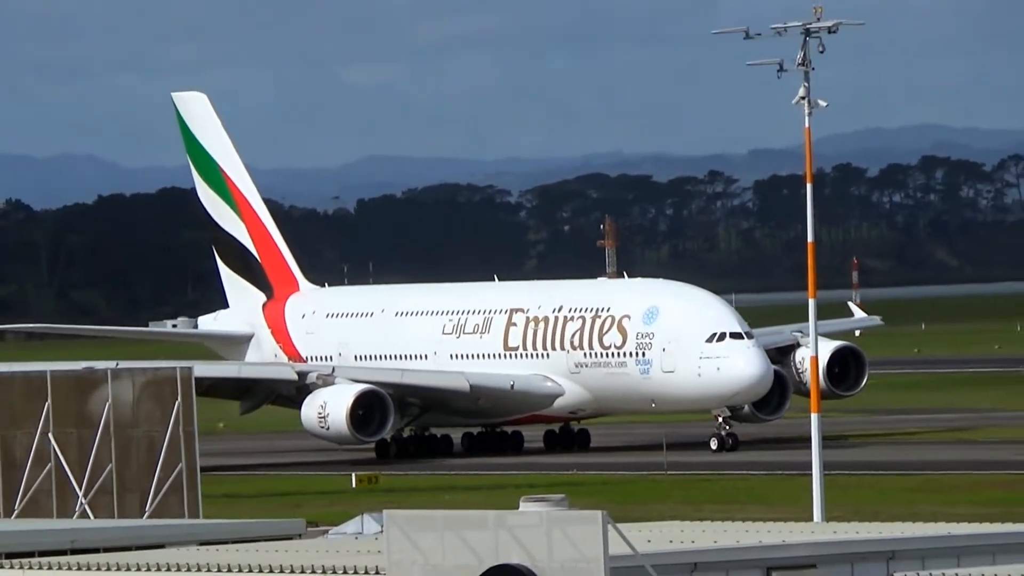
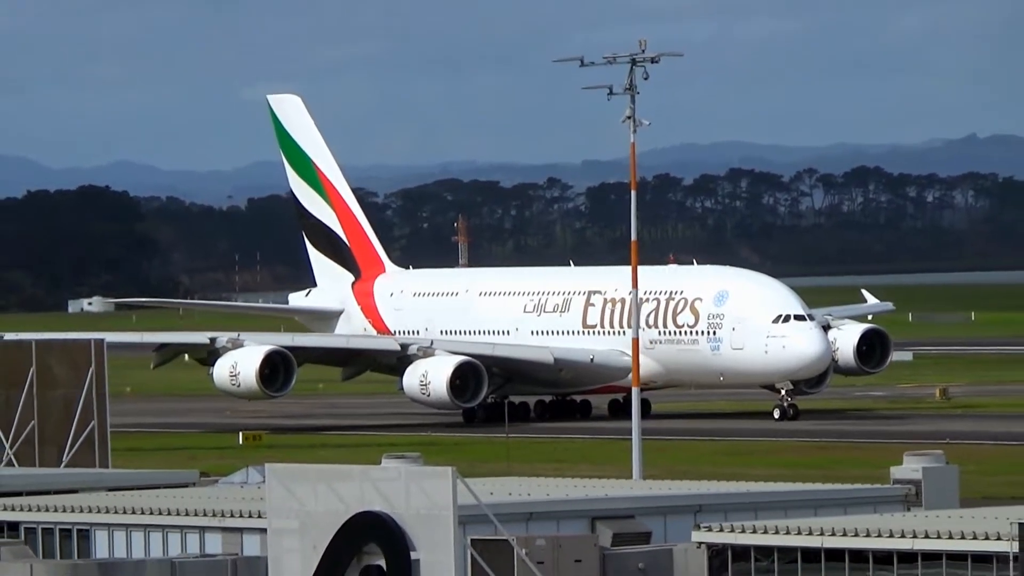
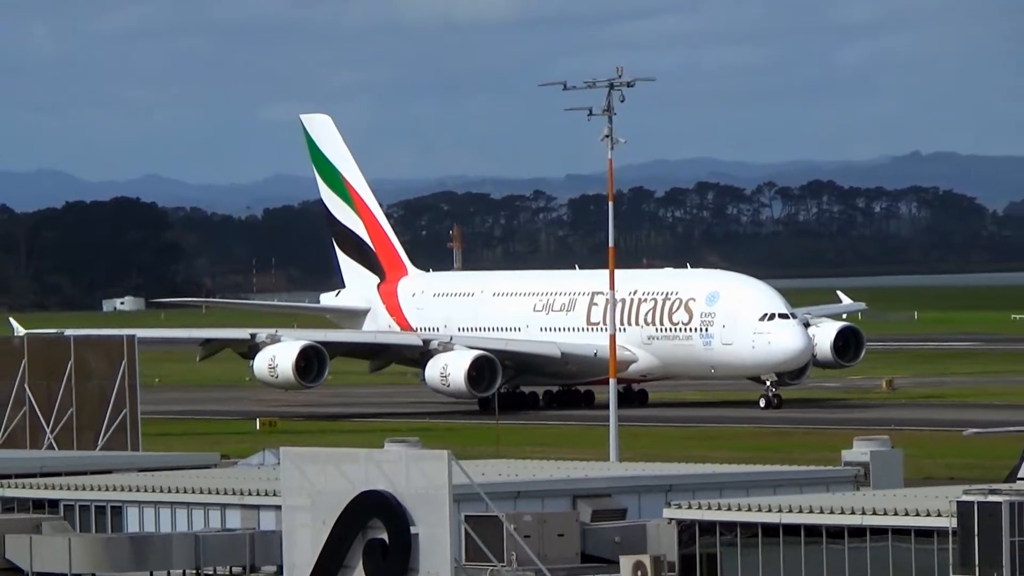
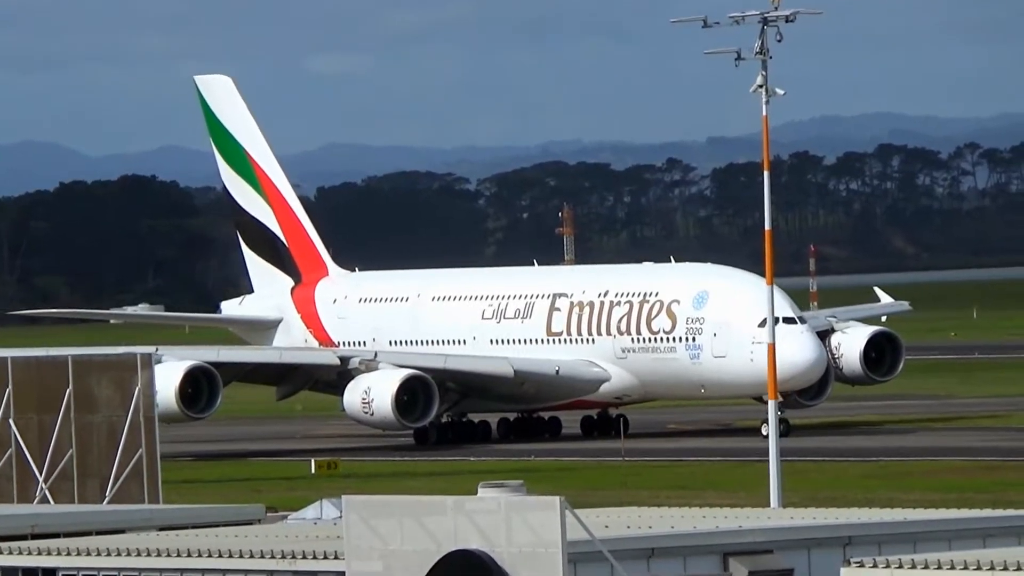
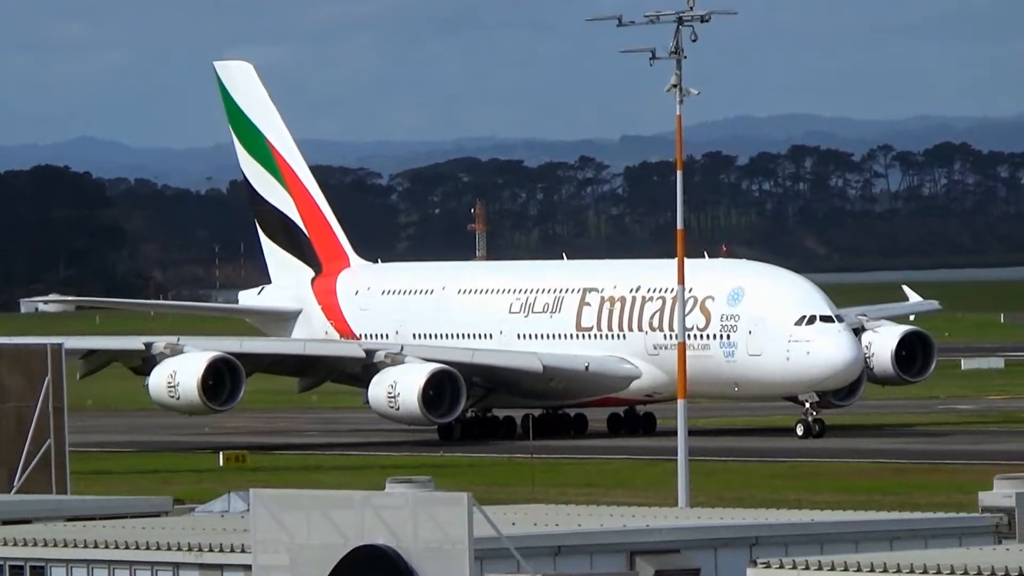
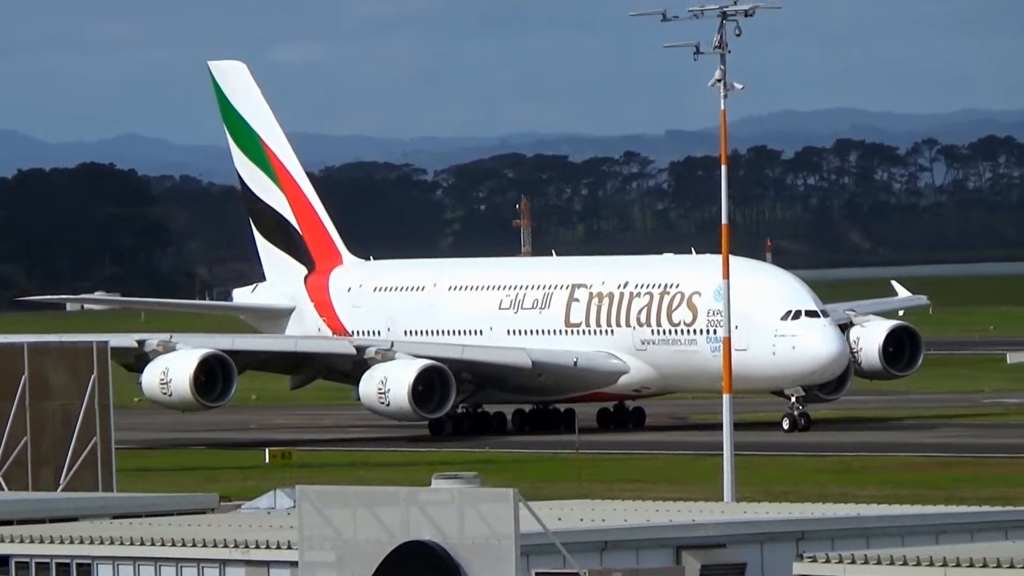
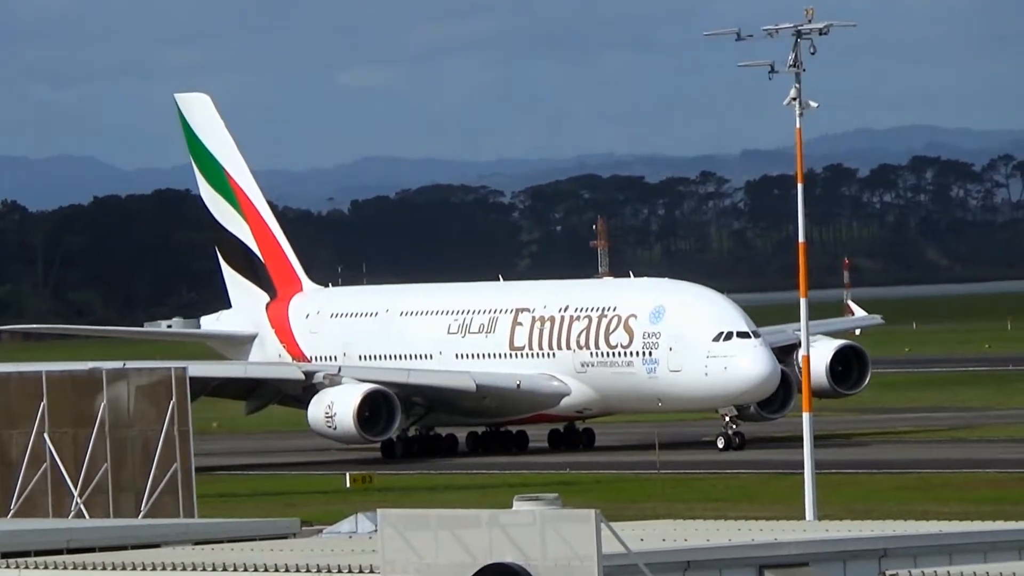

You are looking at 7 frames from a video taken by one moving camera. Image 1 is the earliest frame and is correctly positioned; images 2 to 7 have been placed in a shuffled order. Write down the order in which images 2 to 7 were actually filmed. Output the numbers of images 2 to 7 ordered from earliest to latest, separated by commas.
7, 4, 6, 5, 2, 3
